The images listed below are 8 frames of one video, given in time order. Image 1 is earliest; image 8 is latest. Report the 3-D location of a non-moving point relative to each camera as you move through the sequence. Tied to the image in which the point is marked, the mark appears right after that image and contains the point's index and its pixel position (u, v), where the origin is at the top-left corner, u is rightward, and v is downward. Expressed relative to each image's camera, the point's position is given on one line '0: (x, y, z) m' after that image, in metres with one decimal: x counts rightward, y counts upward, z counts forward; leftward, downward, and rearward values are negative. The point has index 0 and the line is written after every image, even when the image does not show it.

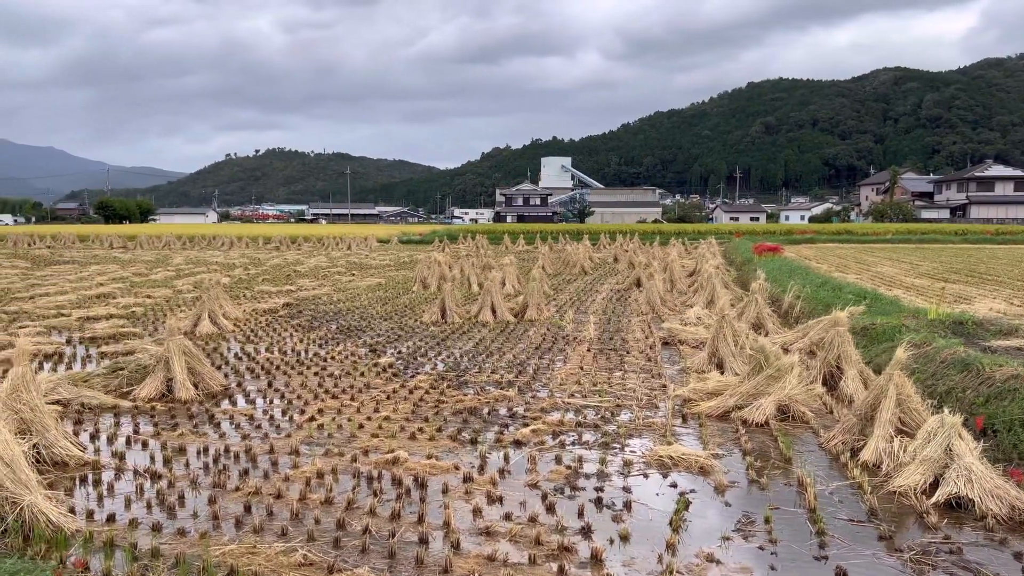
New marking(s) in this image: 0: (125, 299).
0: (-6.1, -0.2, +13.1) m
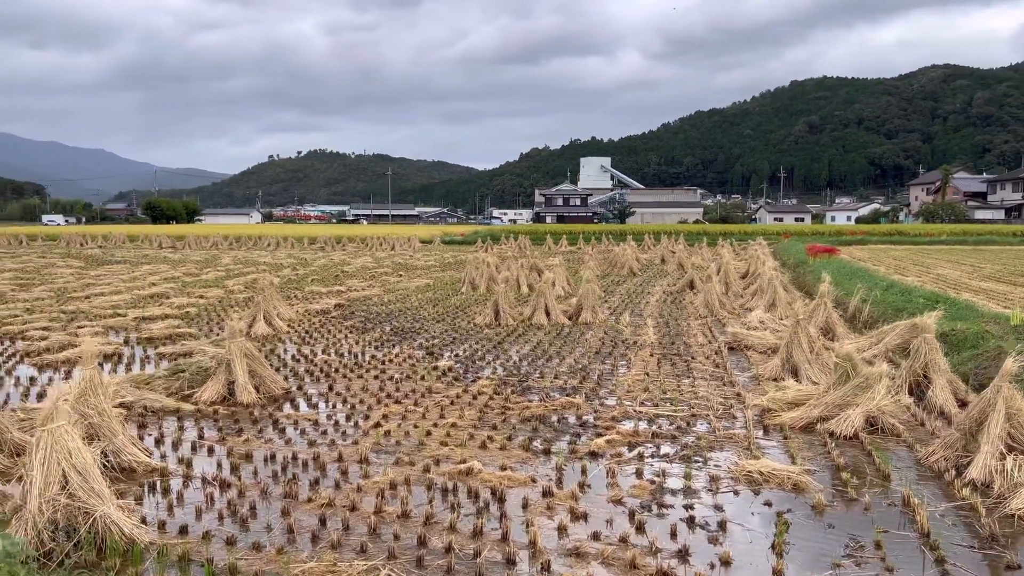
0: (-5.3, -0.2, +13.1) m
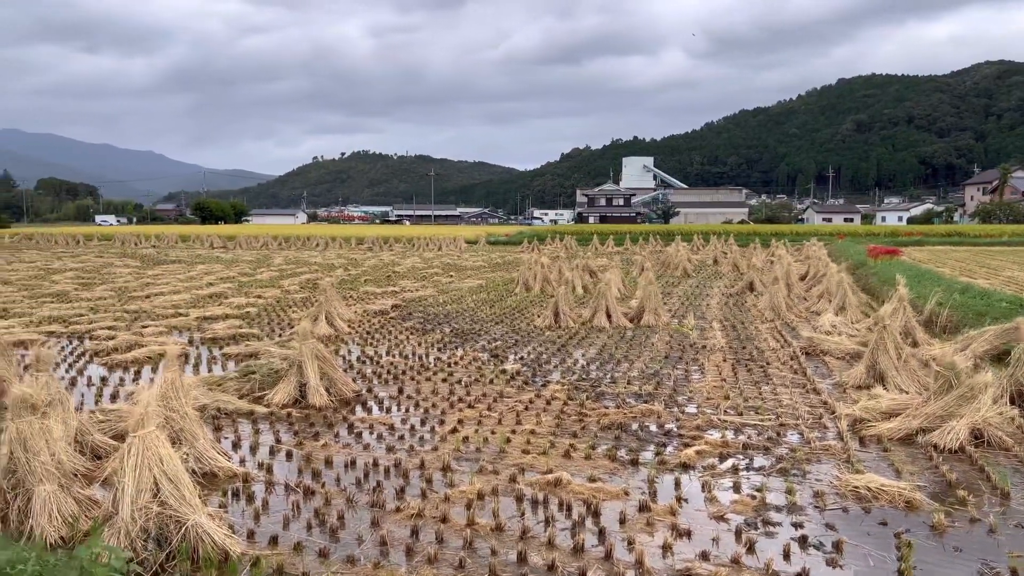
0: (-4.4, -0.2, +13.2) m
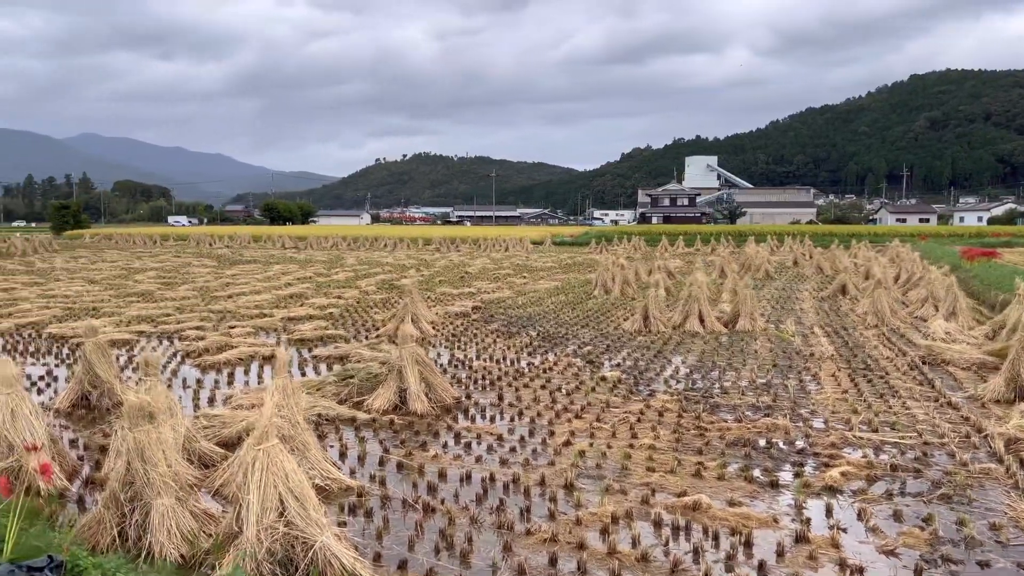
0: (-3.1, -0.2, +13.2) m
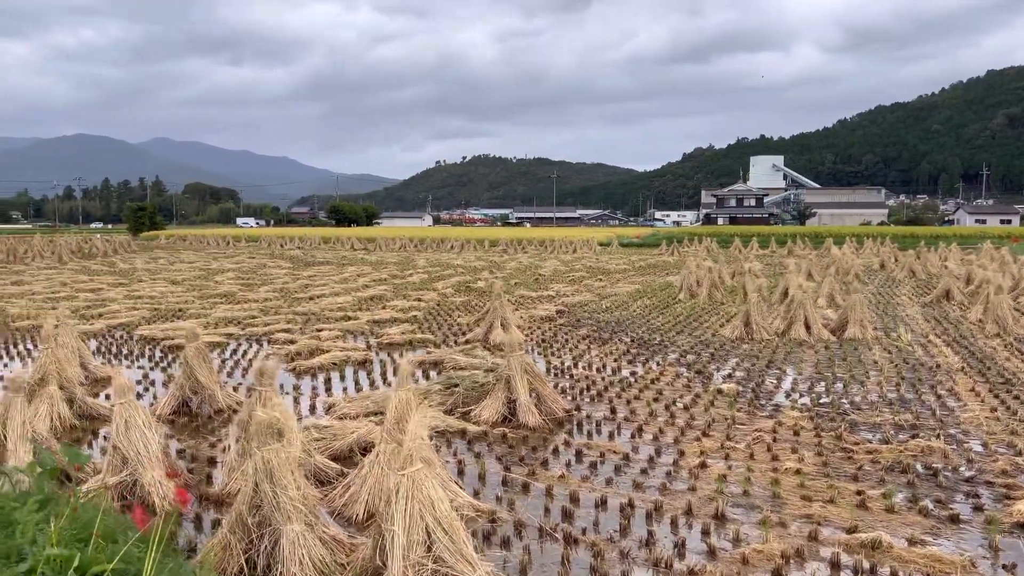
0: (-1.8, -0.2, +13.0) m
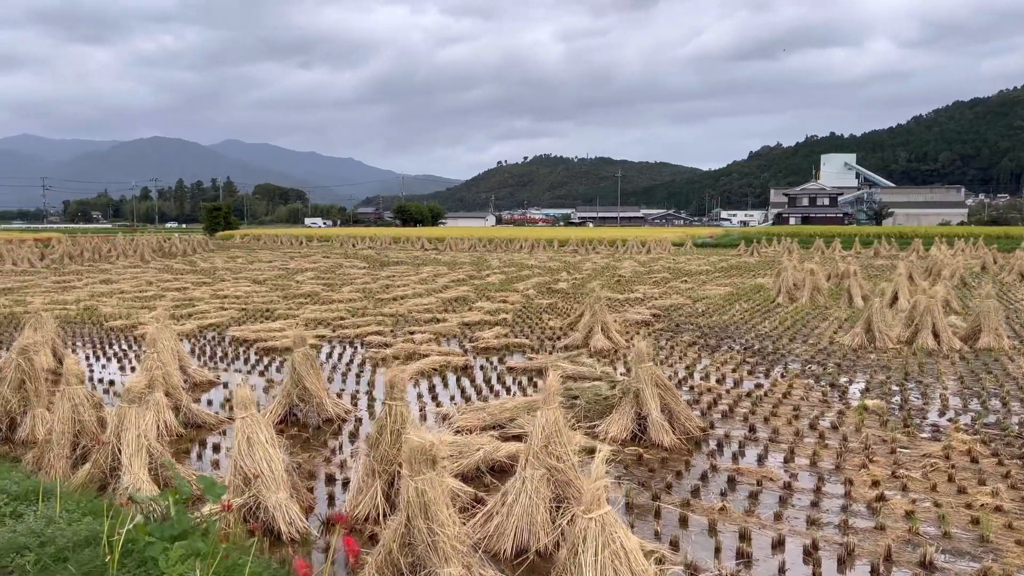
0: (-0.4, -0.3, +12.7) m
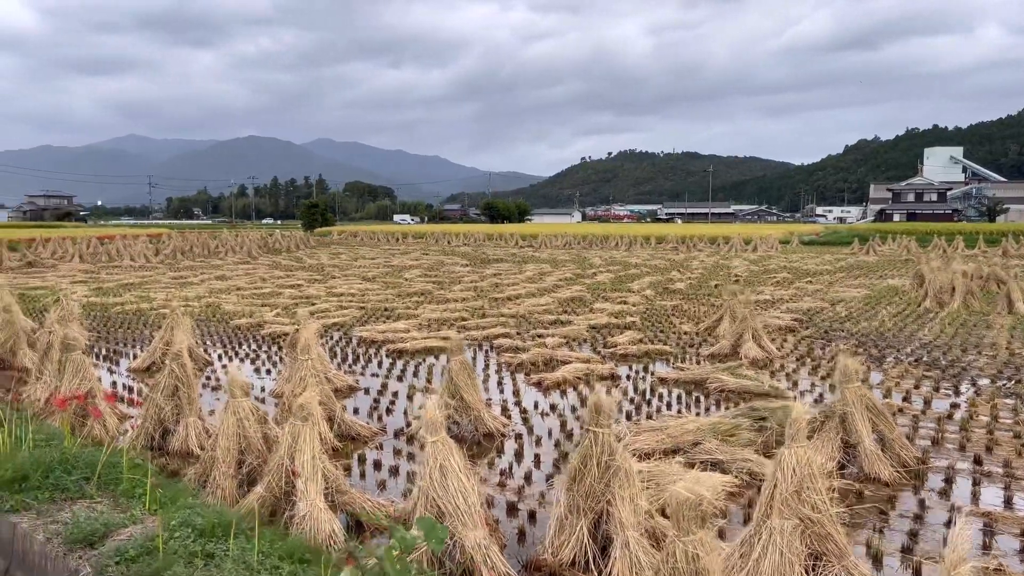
0: (+1.4, -0.3, +12.1) m
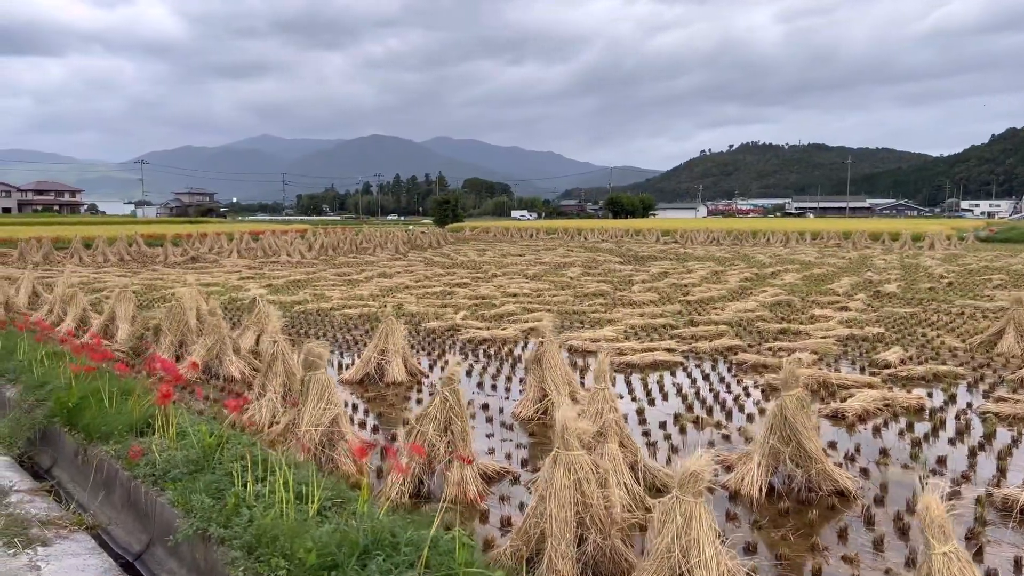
0: (+4.1, -0.3, +10.7) m
